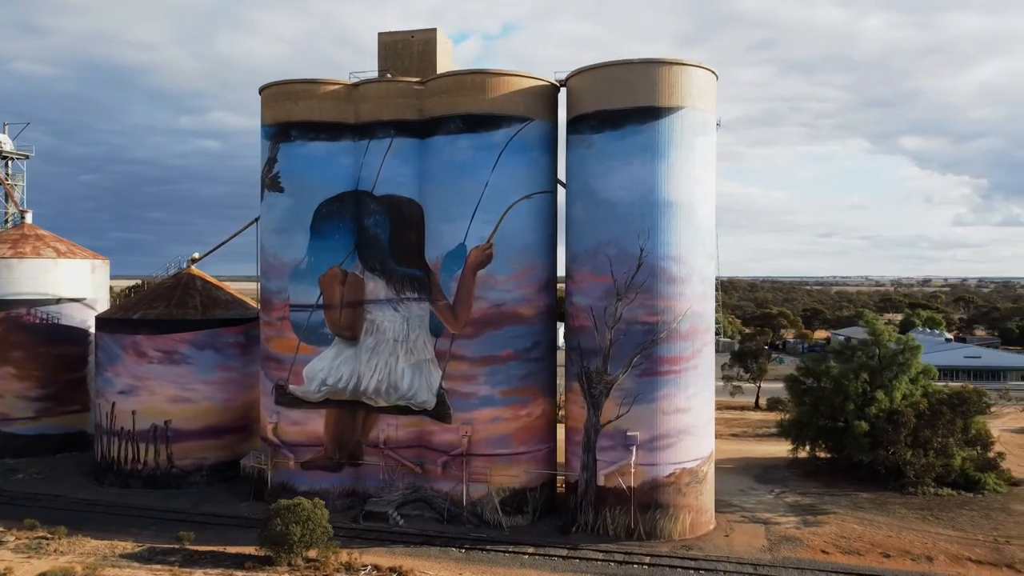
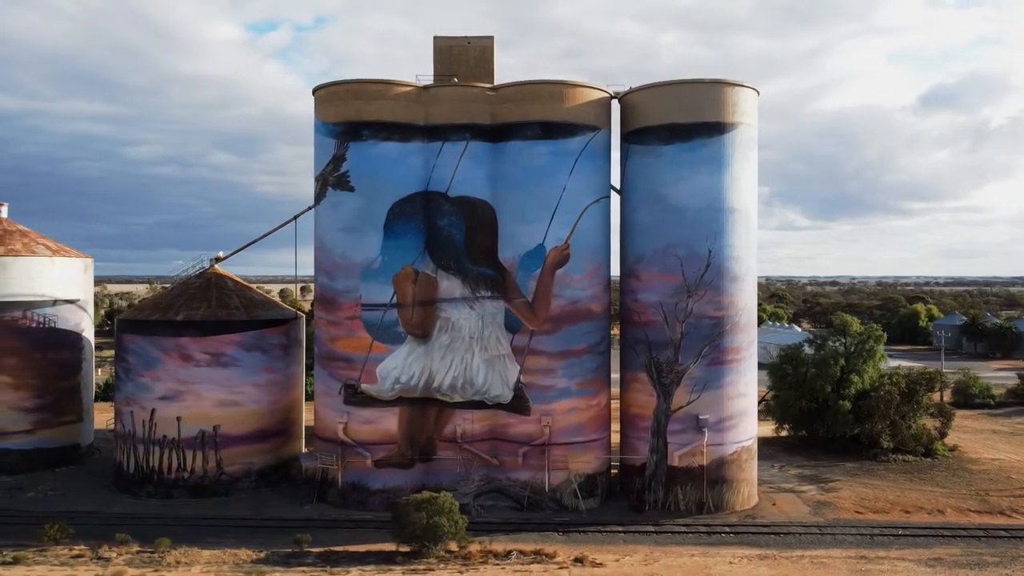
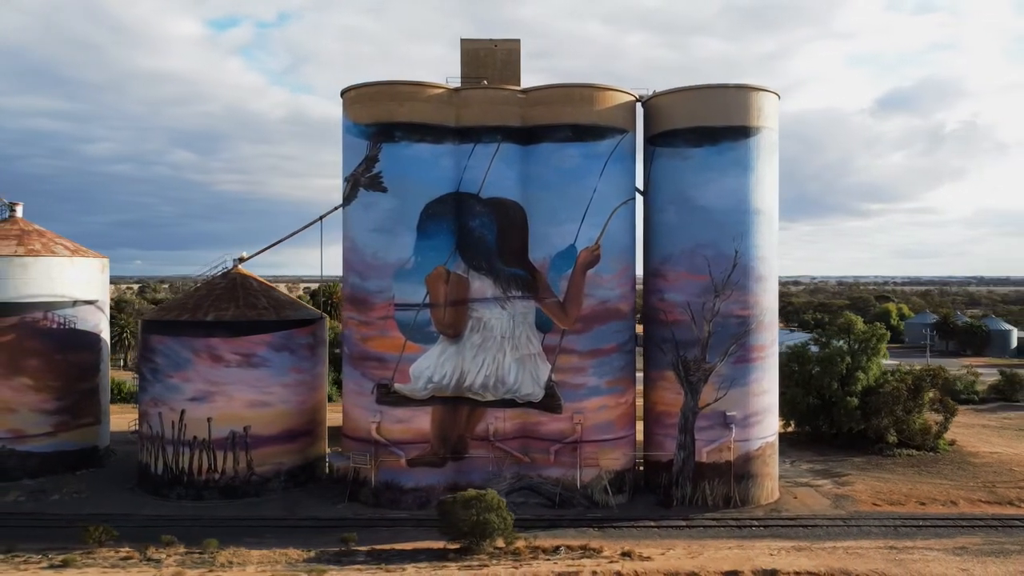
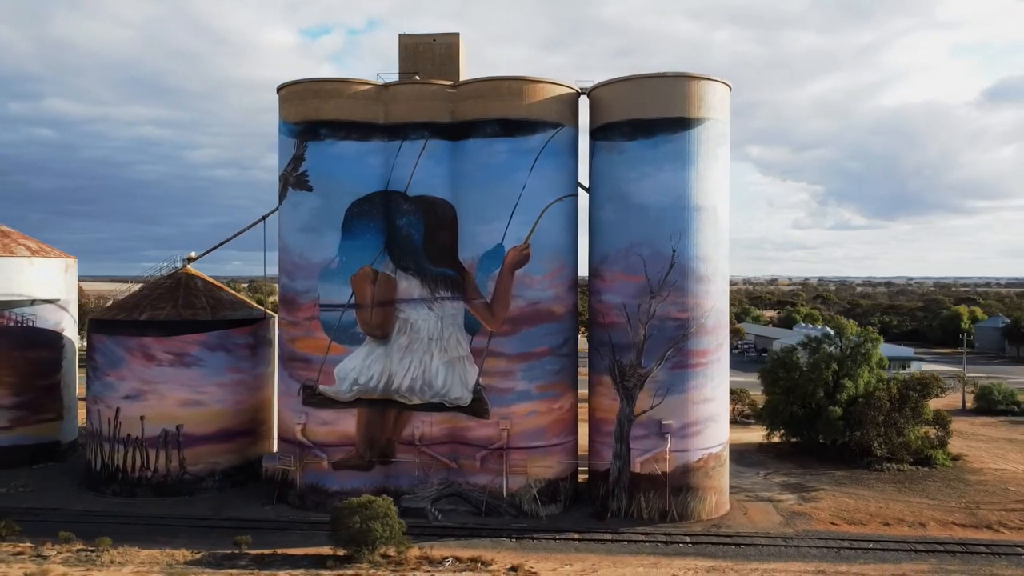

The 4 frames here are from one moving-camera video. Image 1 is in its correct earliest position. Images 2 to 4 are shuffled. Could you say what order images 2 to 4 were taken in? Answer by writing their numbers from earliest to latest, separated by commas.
4, 2, 3
